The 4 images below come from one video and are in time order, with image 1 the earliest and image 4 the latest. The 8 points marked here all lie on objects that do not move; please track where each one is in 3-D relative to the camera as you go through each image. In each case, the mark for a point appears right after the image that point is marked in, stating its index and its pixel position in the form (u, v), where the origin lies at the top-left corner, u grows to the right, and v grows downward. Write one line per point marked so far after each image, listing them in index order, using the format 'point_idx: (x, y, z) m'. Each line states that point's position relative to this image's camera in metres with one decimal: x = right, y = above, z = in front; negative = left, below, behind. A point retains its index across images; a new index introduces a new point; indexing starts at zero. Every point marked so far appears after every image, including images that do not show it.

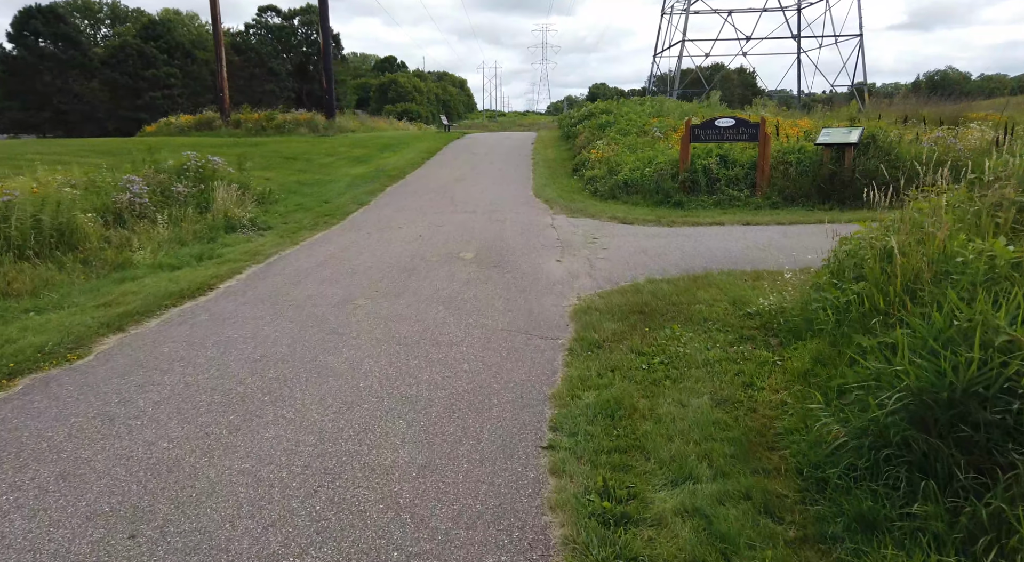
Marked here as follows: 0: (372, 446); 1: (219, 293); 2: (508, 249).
0: (-0.7, -0.9, +3.5) m
1: (-3.0, -0.1, +7.0) m
2: (0.0, +0.4, +9.4) m
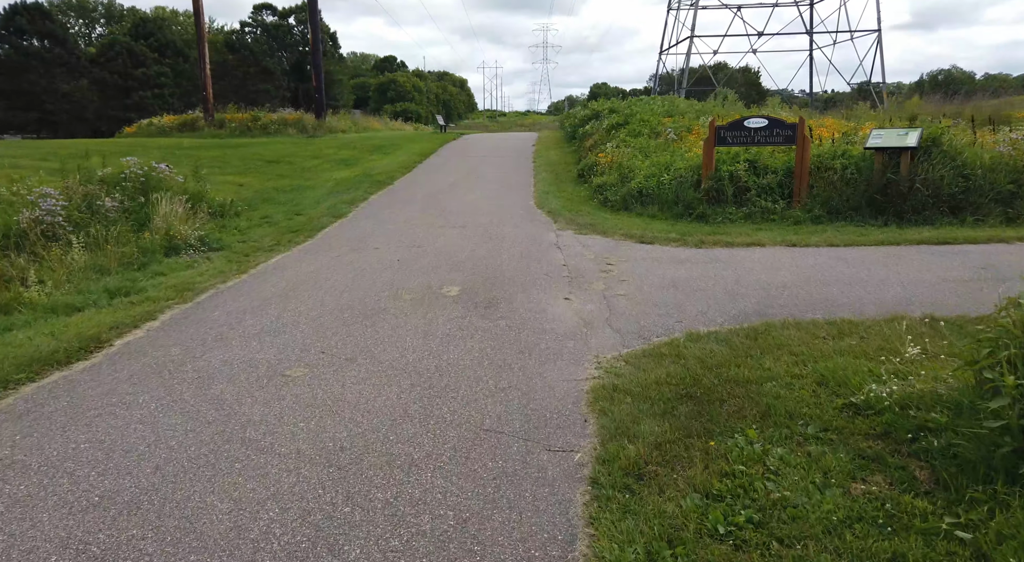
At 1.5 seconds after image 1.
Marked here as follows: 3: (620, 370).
0: (-0.8, -1.3, +1.7) m
1: (-3.1, -0.6, +5.2) m
2: (-0.1, 0.0, +7.6) m
3: (+0.8, -0.6, +4.8) m
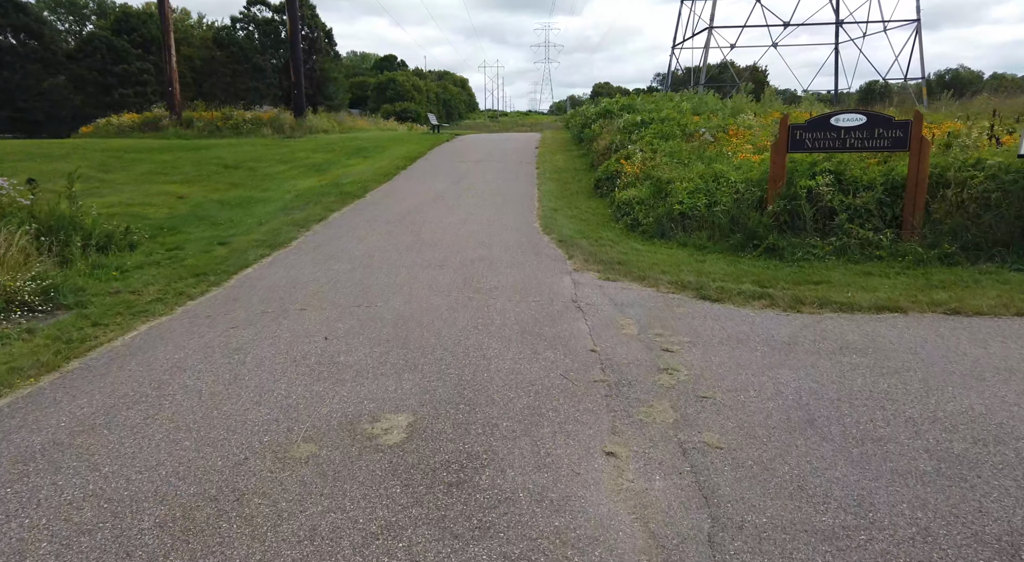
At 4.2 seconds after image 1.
0: (-0.8, -2.0, -1.7) m
1: (-3.1, -1.3, +1.9) m
2: (-0.1, -0.7, +4.2) m
3: (+0.7, -1.4, +1.4) m
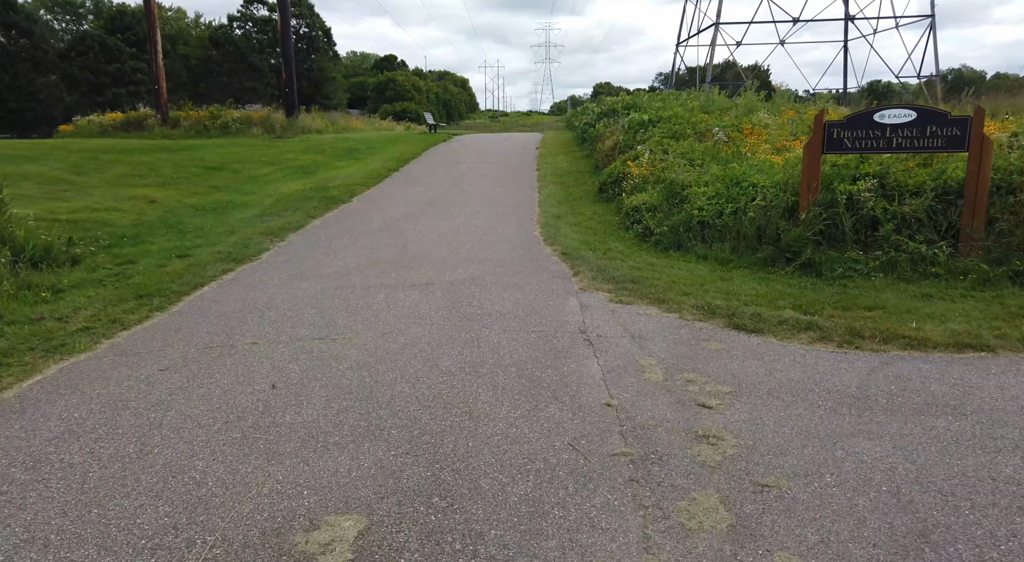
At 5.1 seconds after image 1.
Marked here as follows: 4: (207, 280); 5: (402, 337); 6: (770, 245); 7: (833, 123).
0: (-0.9, -2.2, -2.8) m
1: (-3.2, -1.5, +0.7) m
2: (-0.2, -1.0, +3.1) m
3: (+0.7, -1.6, +0.3) m
4: (-3.3, 0.0, +7.4) m
5: (-0.9, -0.4, +5.4) m
6: (+3.0, +0.4, +7.7) m
7: (+3.7, +1.8, +7.7) m
